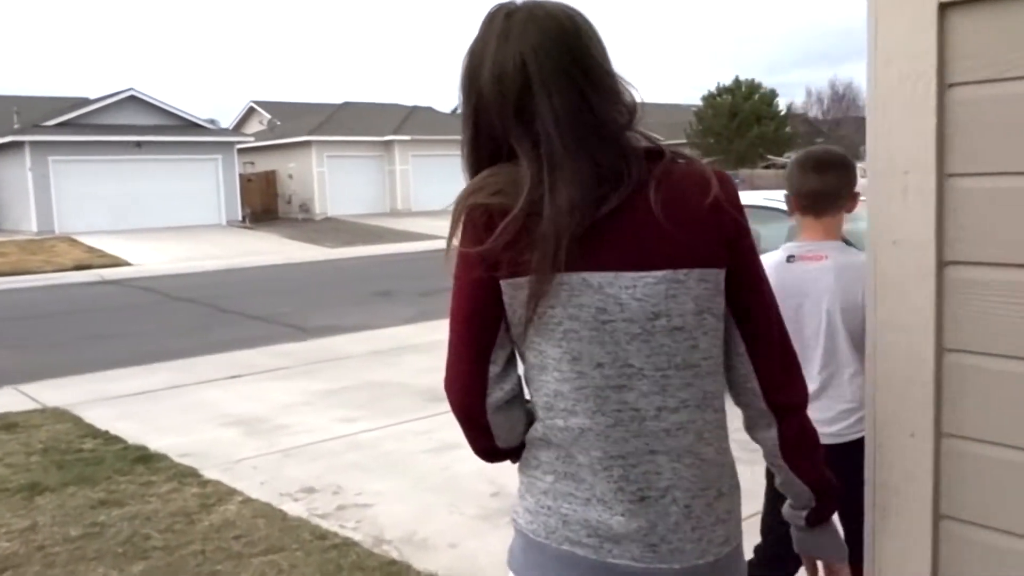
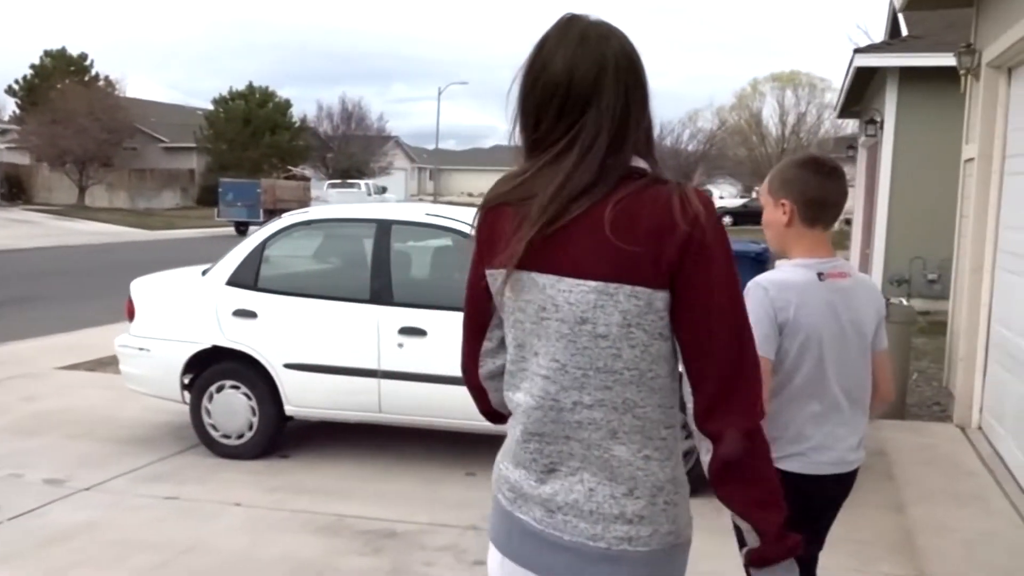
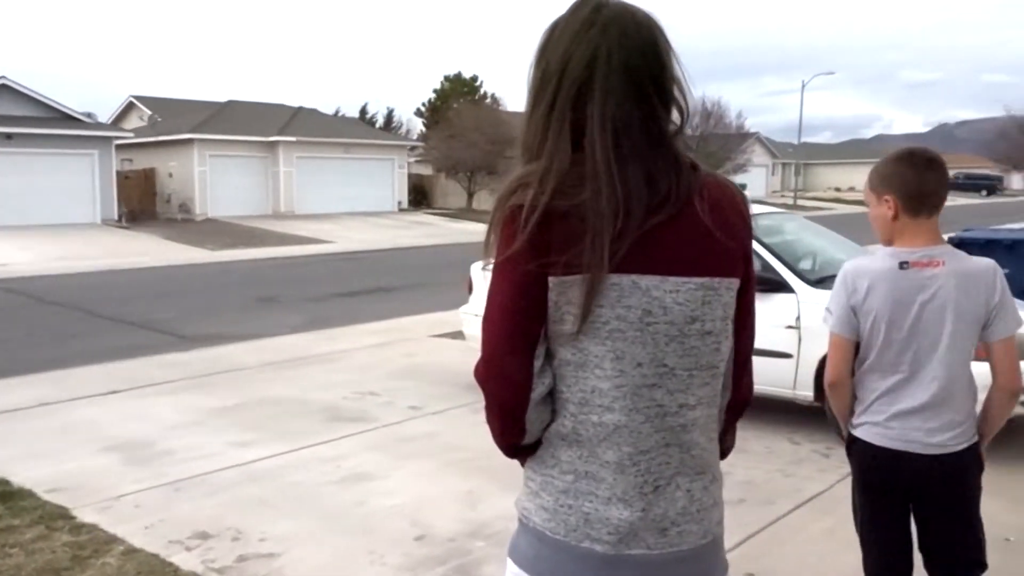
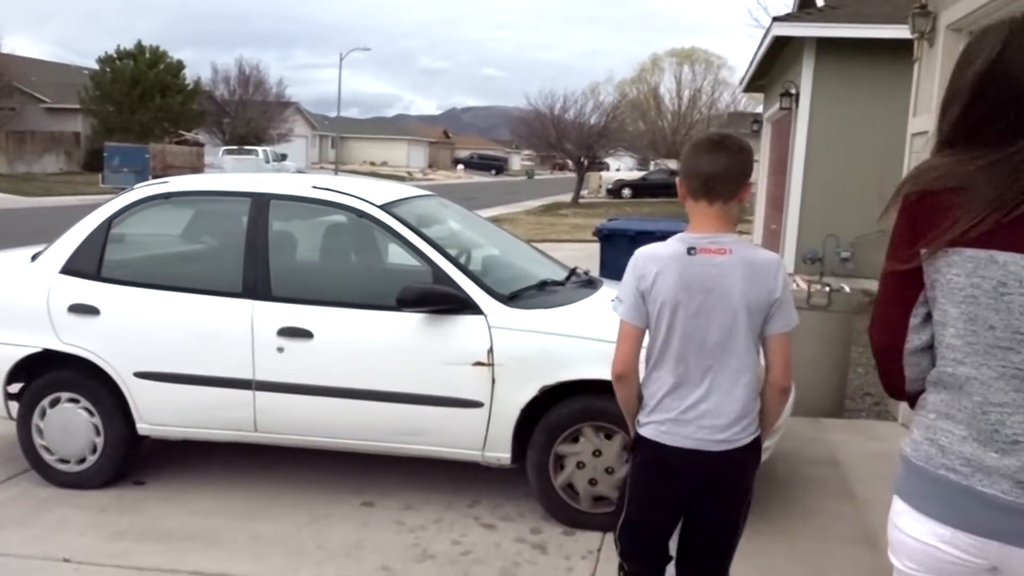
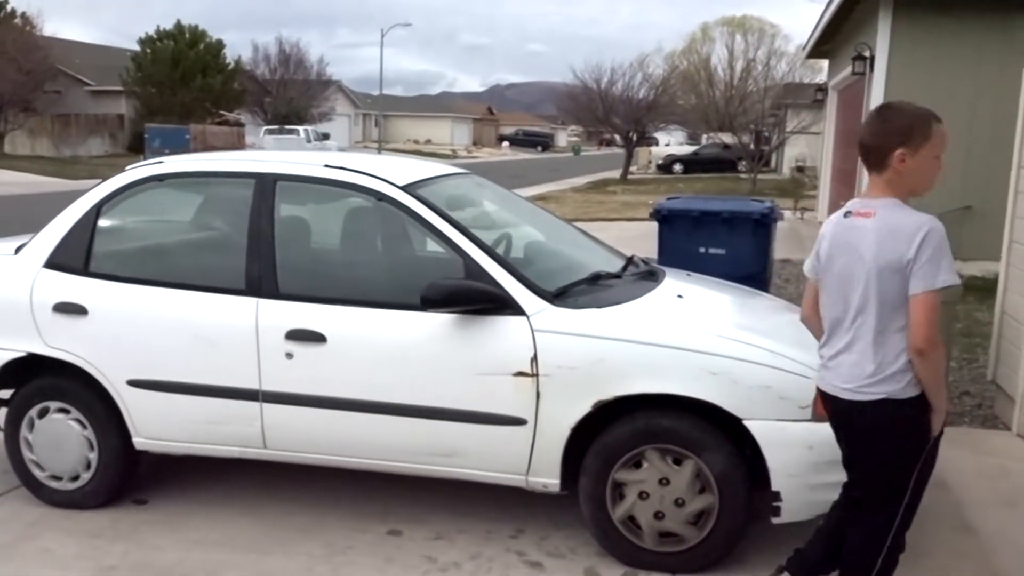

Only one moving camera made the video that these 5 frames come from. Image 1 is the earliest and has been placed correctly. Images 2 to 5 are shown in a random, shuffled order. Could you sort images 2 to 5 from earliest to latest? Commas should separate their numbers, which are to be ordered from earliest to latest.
3, 2, 4, 5
